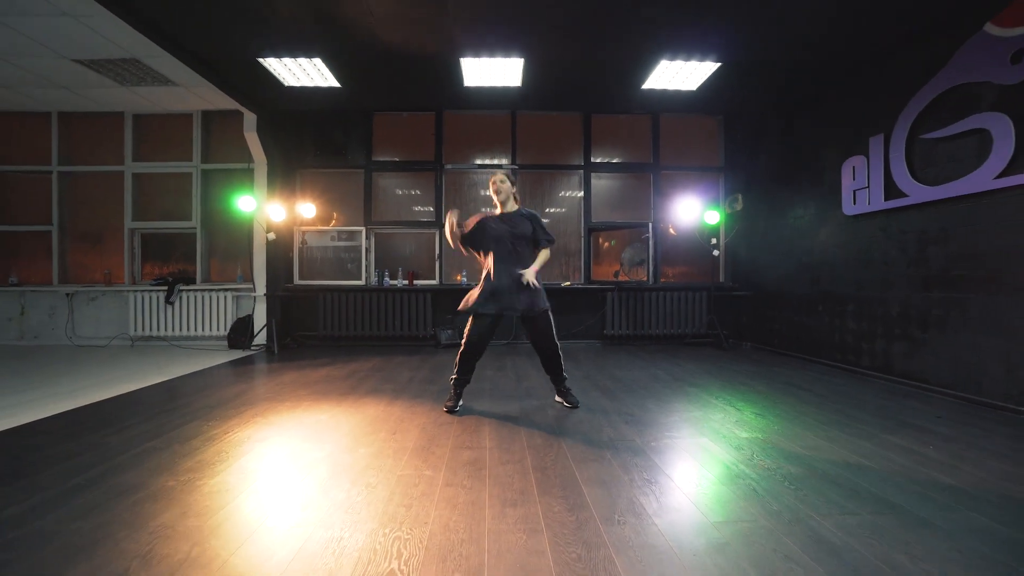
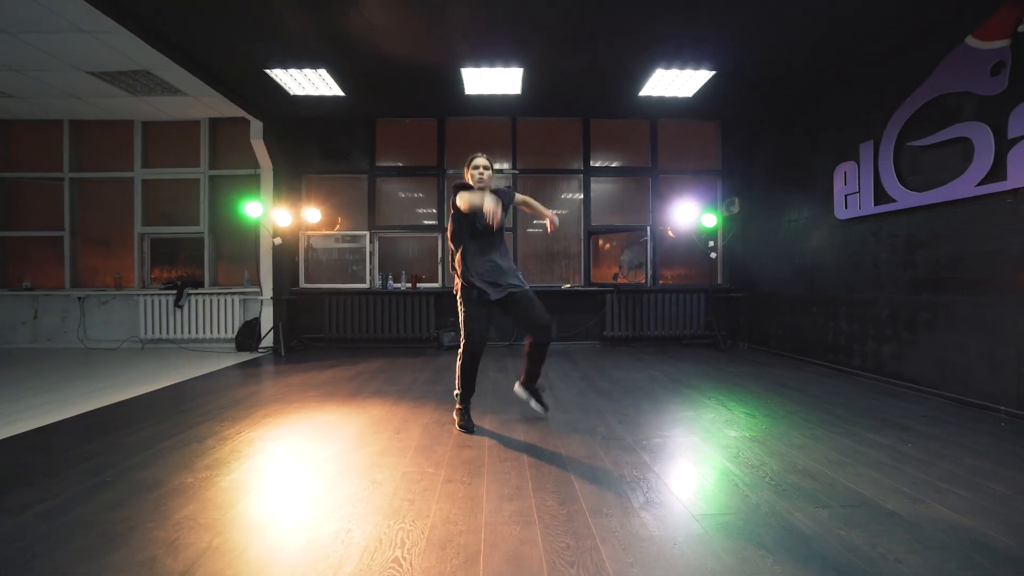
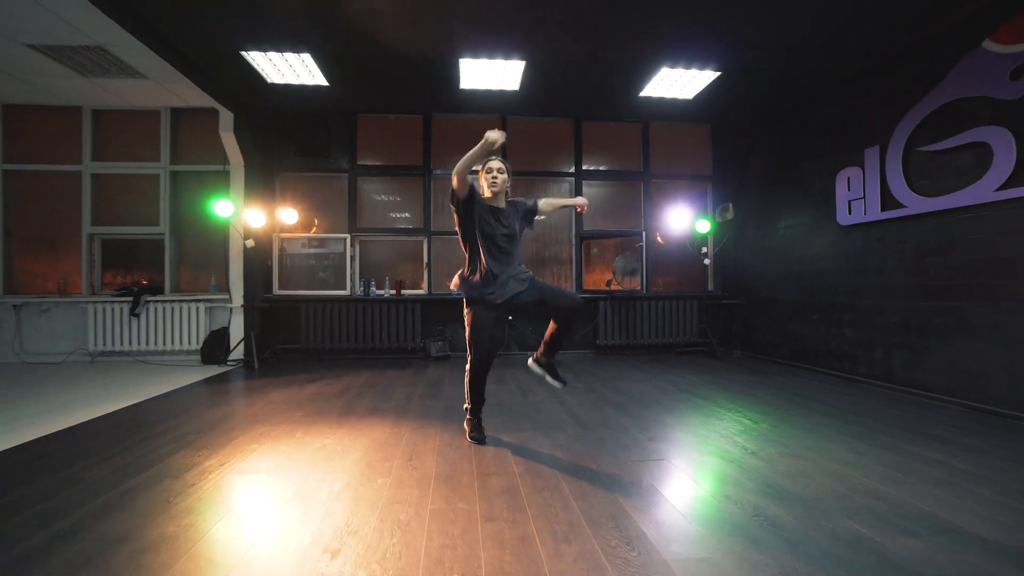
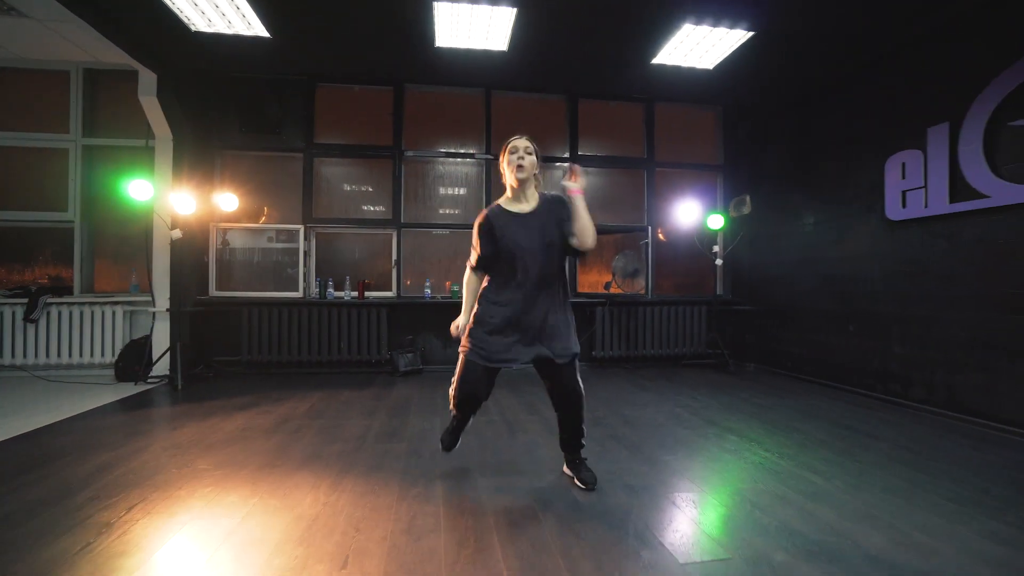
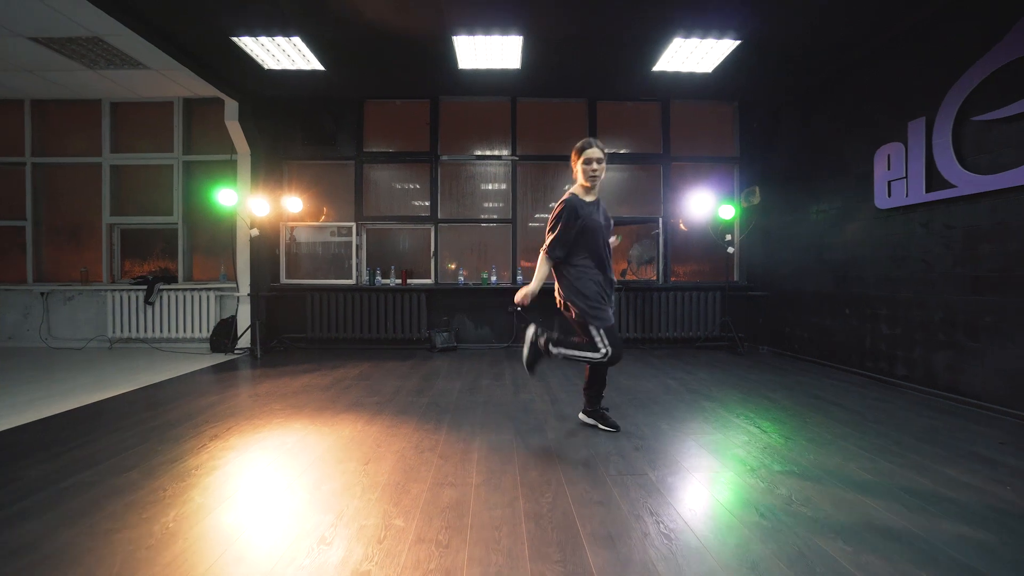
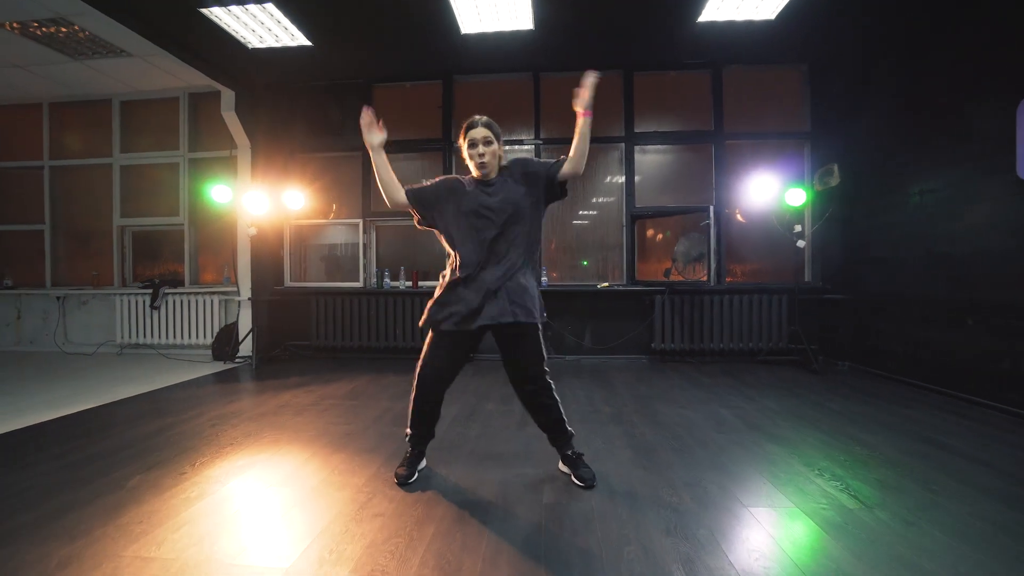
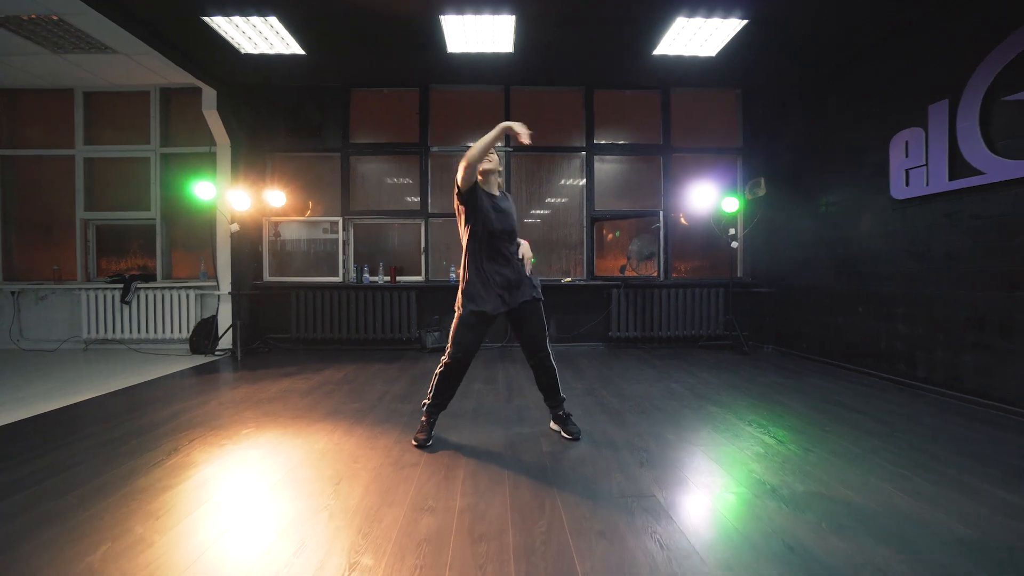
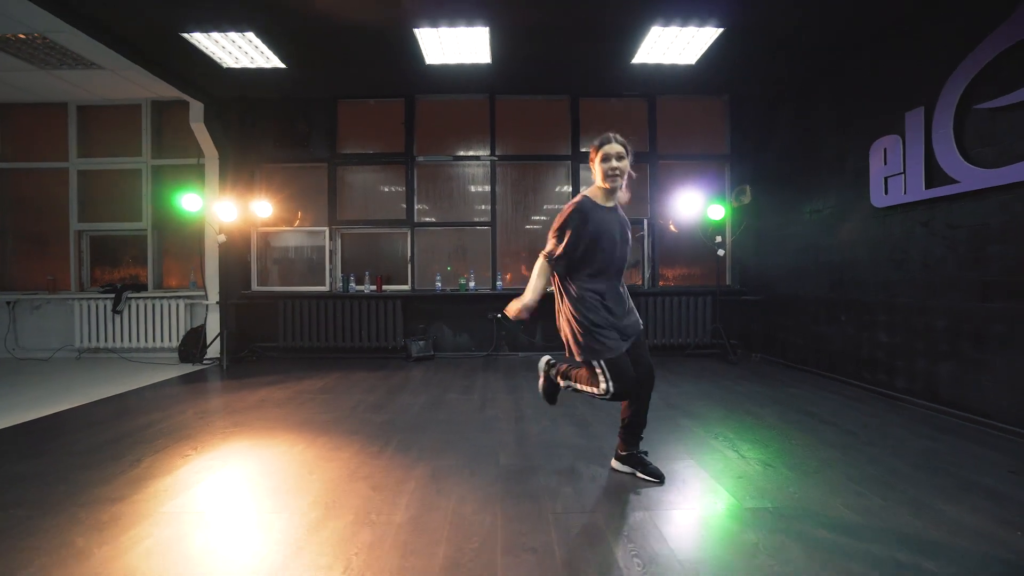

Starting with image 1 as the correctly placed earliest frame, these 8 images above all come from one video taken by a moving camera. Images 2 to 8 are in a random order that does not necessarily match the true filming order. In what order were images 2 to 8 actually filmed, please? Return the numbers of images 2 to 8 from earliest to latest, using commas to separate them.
7, 6, 4, 3, 2, 5, 8
